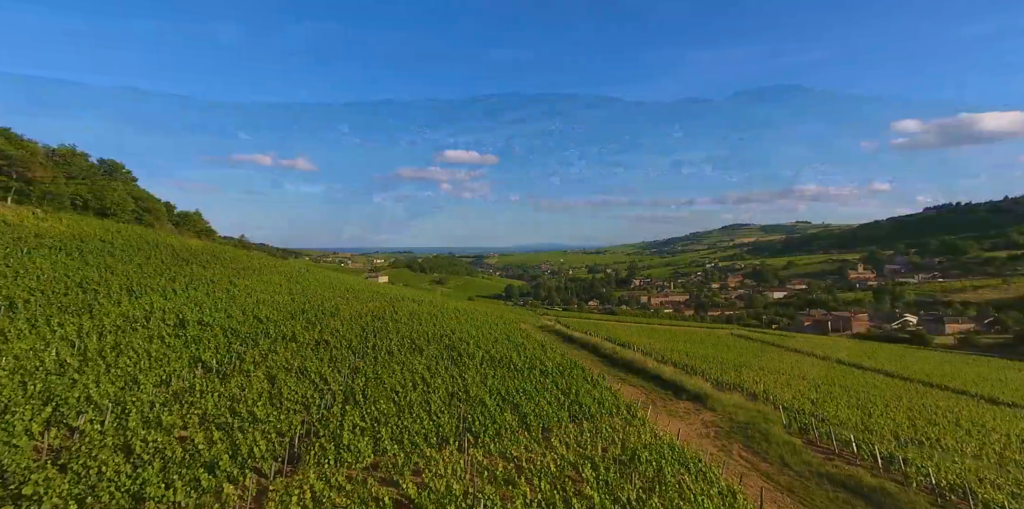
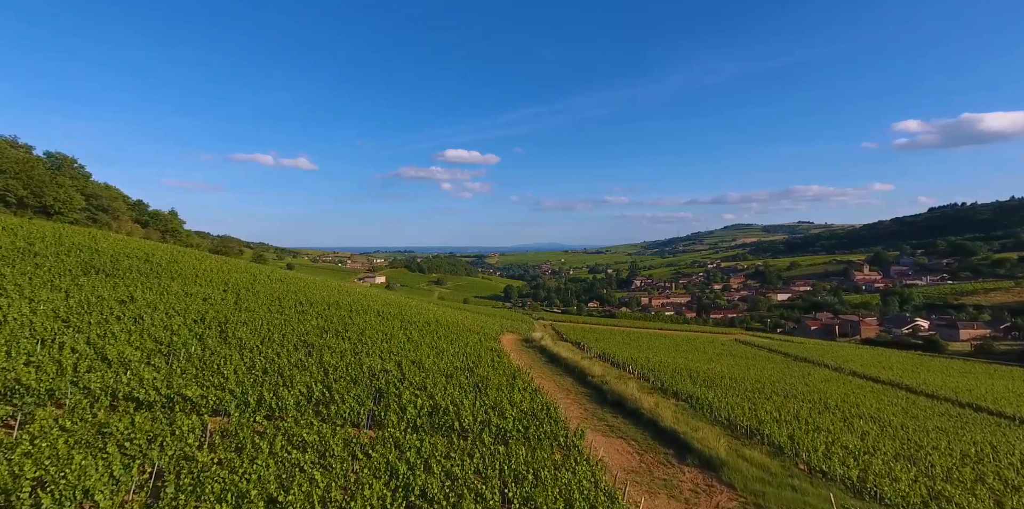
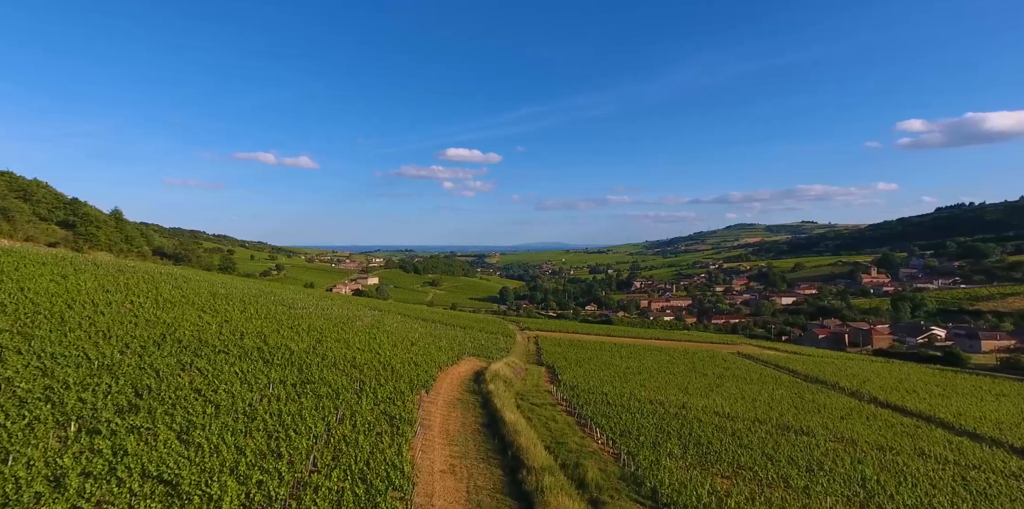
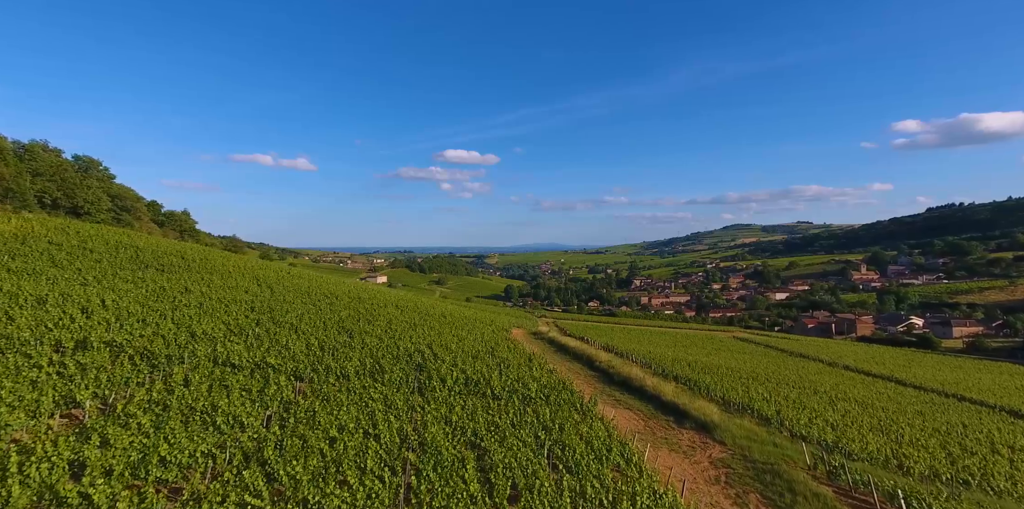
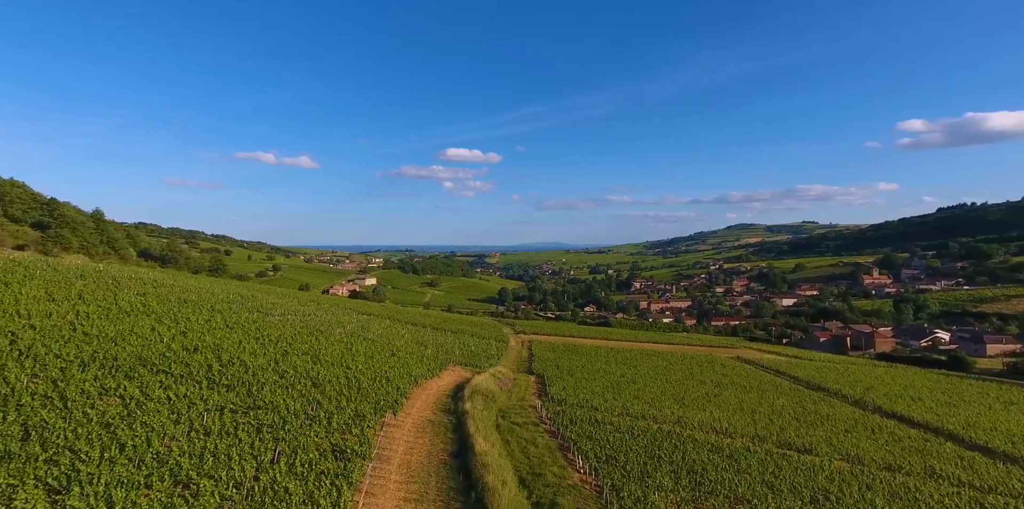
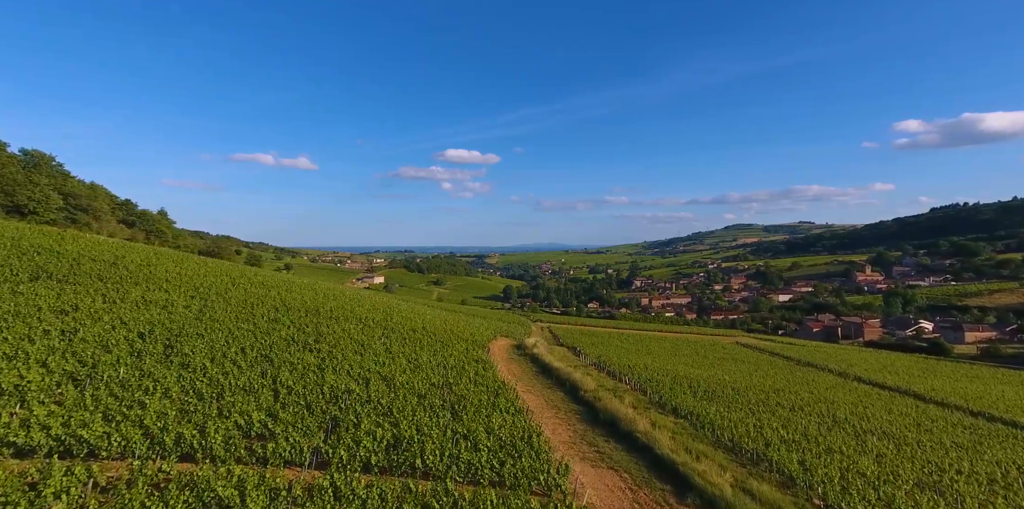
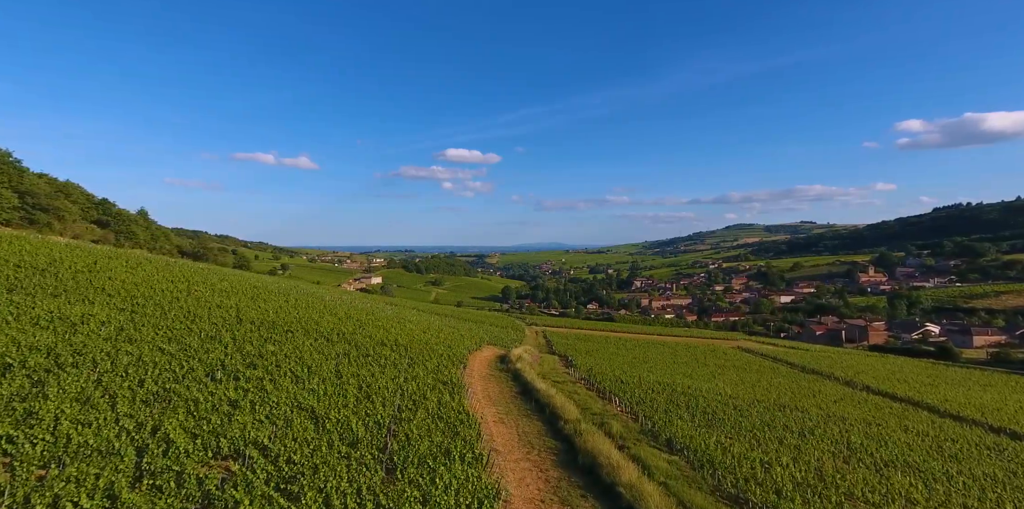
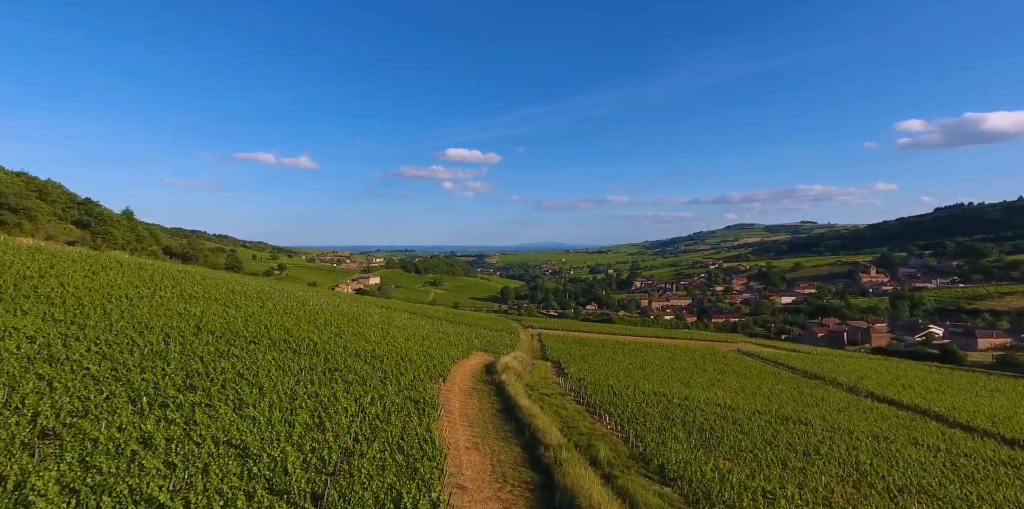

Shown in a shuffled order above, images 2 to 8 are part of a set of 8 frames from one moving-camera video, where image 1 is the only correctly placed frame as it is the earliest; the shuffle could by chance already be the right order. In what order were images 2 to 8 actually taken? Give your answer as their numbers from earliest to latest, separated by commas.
4, 2, 6, 7, 8, 3, 5
